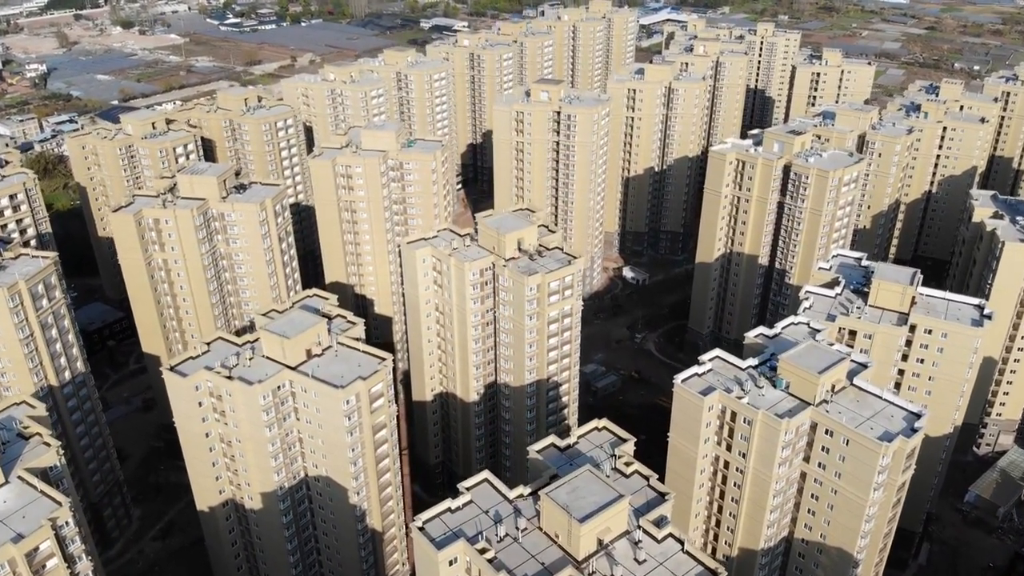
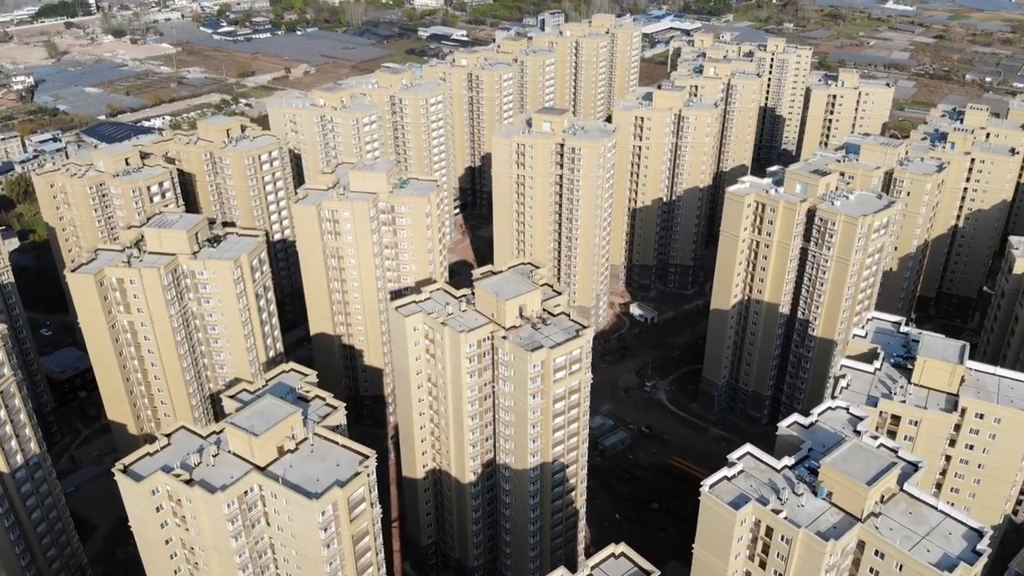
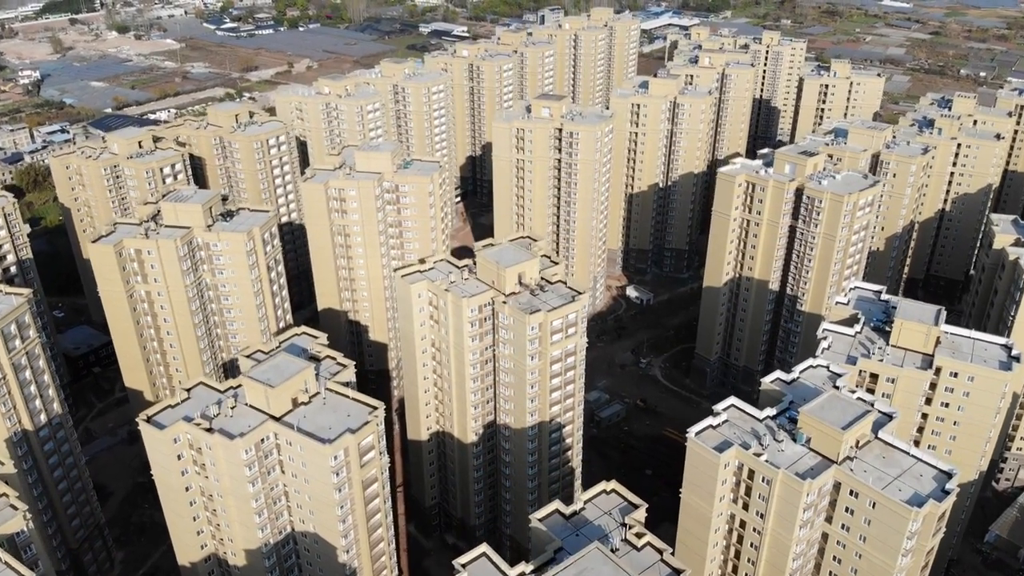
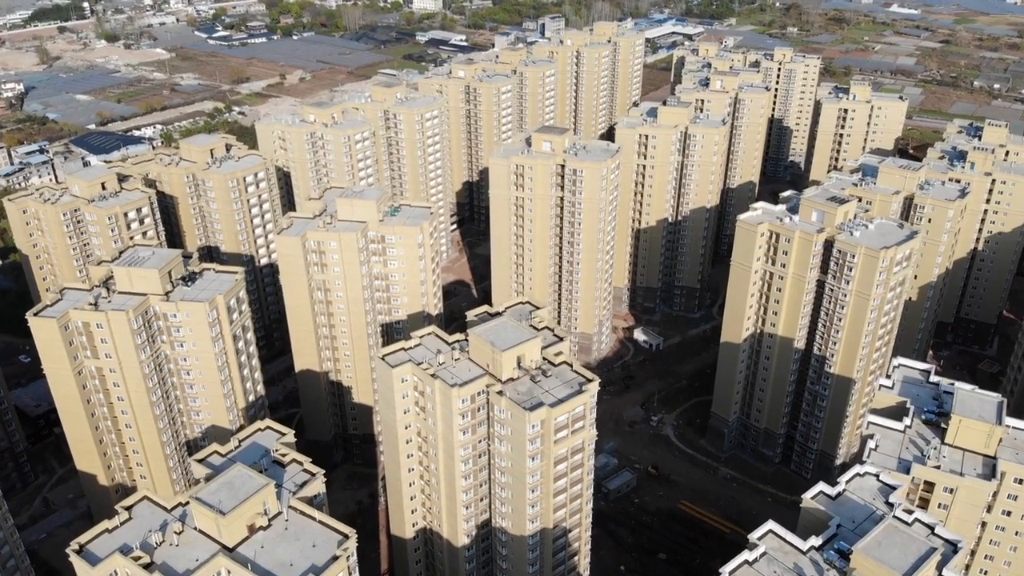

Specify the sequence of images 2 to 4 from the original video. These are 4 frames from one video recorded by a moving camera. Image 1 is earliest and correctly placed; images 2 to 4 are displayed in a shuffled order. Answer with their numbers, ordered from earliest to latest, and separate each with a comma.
3, 2, 4
